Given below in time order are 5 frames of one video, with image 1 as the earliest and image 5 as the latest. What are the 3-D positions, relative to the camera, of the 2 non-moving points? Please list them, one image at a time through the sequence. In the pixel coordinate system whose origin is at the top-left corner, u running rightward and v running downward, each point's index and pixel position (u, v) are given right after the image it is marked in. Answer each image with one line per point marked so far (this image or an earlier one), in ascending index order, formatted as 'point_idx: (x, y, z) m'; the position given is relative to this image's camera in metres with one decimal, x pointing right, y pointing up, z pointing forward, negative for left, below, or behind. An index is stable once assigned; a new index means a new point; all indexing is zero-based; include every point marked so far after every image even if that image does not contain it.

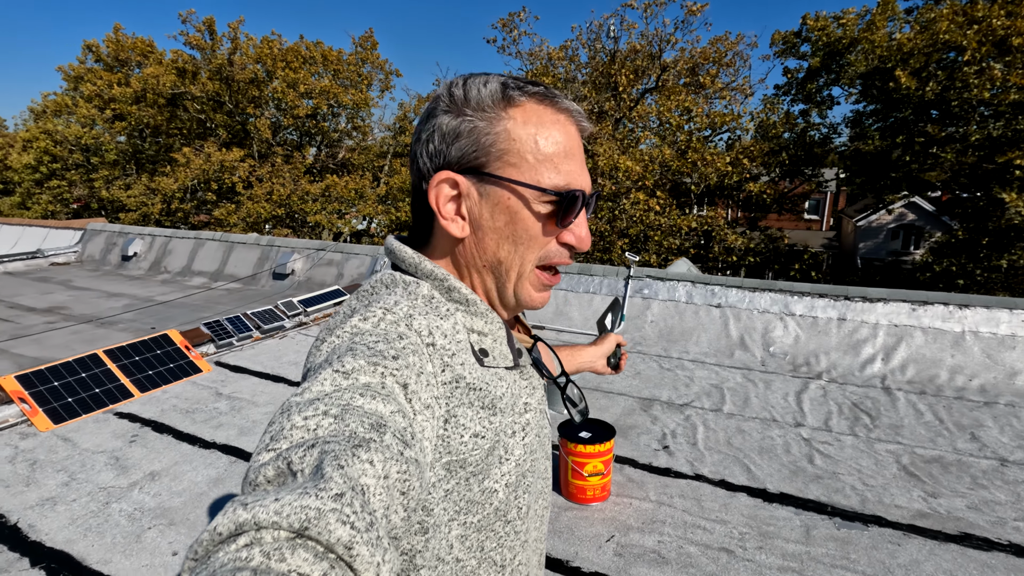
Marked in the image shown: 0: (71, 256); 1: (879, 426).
0: (-10.7, +0.8, +12.5) m
1: (+3.3, -1.3, +4.7) m
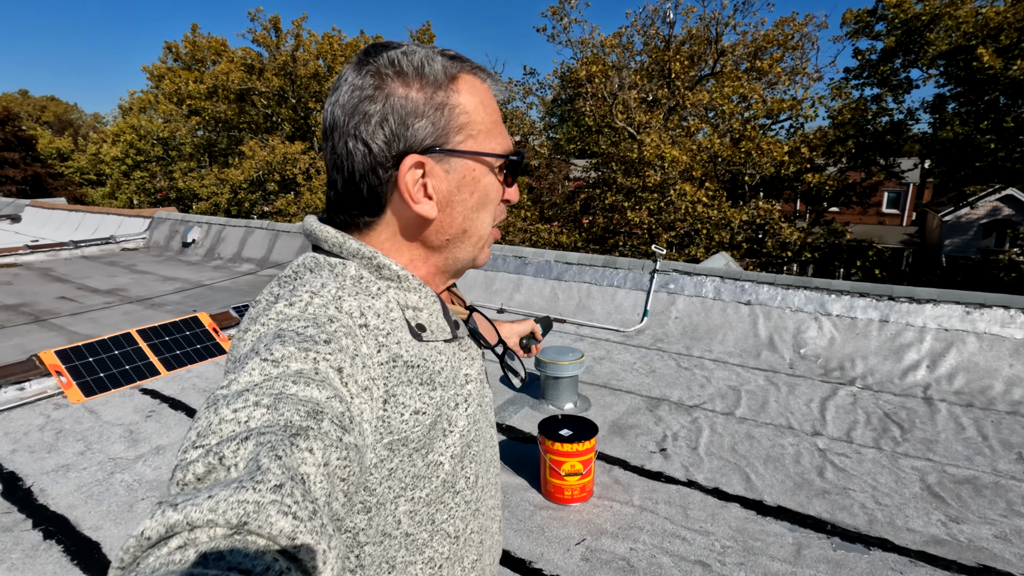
0: (-9.8, +1.2, +13.6) m
1: (+3.3, -1.2, +4.3) m
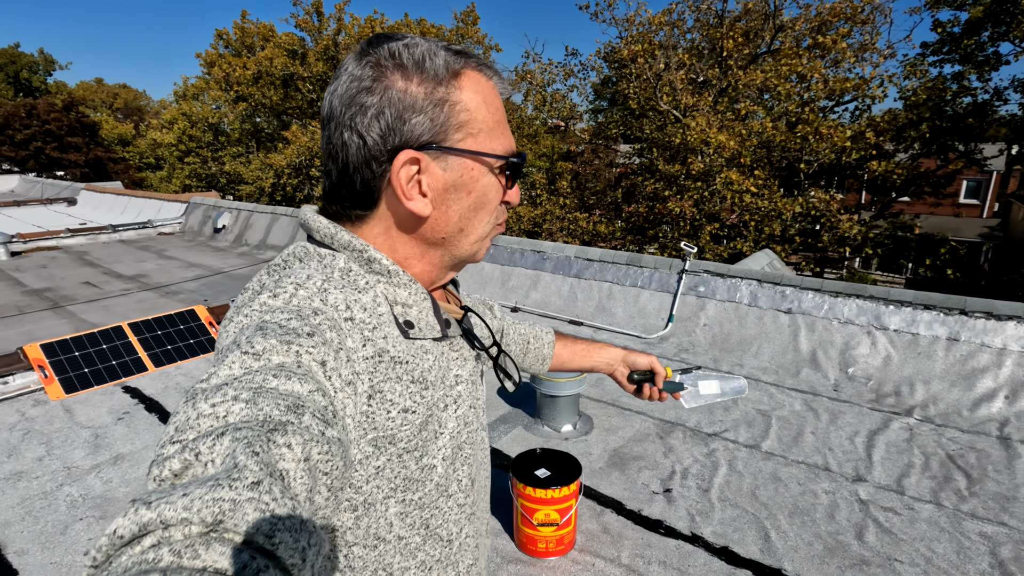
0: (-9.0, +1.6, +13.8) m
1: (+3.1, -1.4, +3.5) m
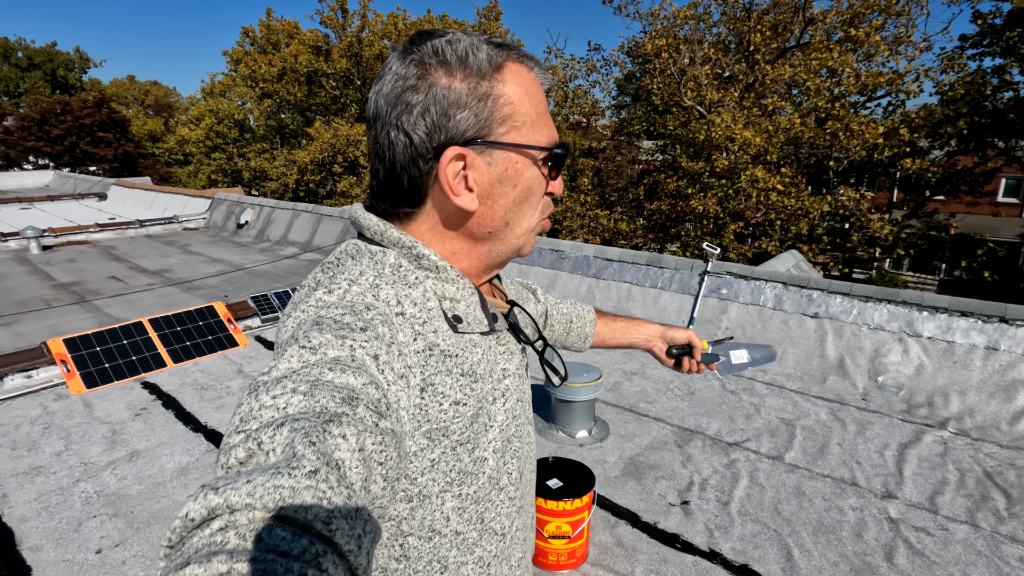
0: (-8.5, +1.8, +14.0) m
1: (+3.2, -1.4, +3.3) m
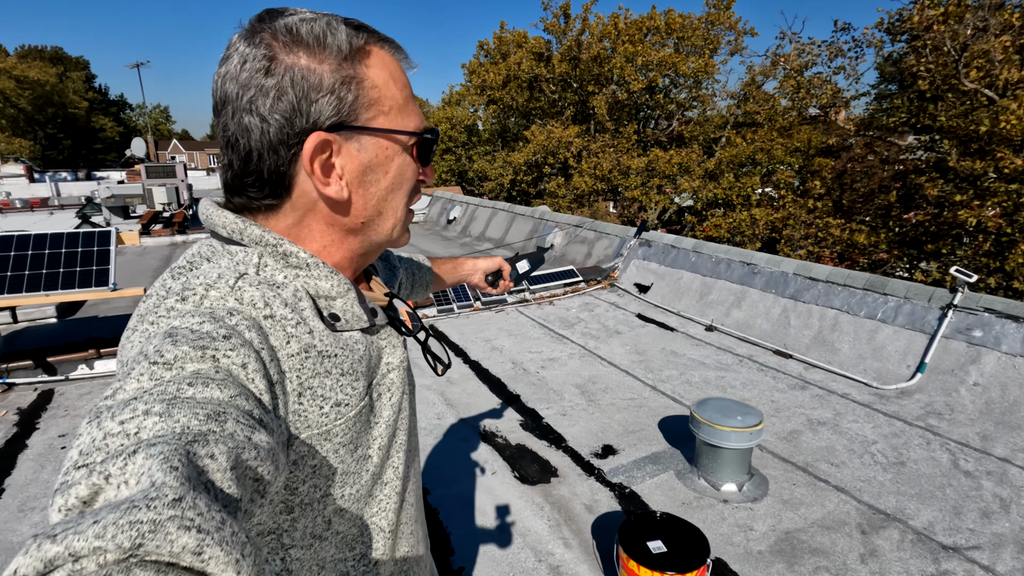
0: (-2.9, +2.2, +16.0) m
1: (+3.6, -1.8, +1.7) m
